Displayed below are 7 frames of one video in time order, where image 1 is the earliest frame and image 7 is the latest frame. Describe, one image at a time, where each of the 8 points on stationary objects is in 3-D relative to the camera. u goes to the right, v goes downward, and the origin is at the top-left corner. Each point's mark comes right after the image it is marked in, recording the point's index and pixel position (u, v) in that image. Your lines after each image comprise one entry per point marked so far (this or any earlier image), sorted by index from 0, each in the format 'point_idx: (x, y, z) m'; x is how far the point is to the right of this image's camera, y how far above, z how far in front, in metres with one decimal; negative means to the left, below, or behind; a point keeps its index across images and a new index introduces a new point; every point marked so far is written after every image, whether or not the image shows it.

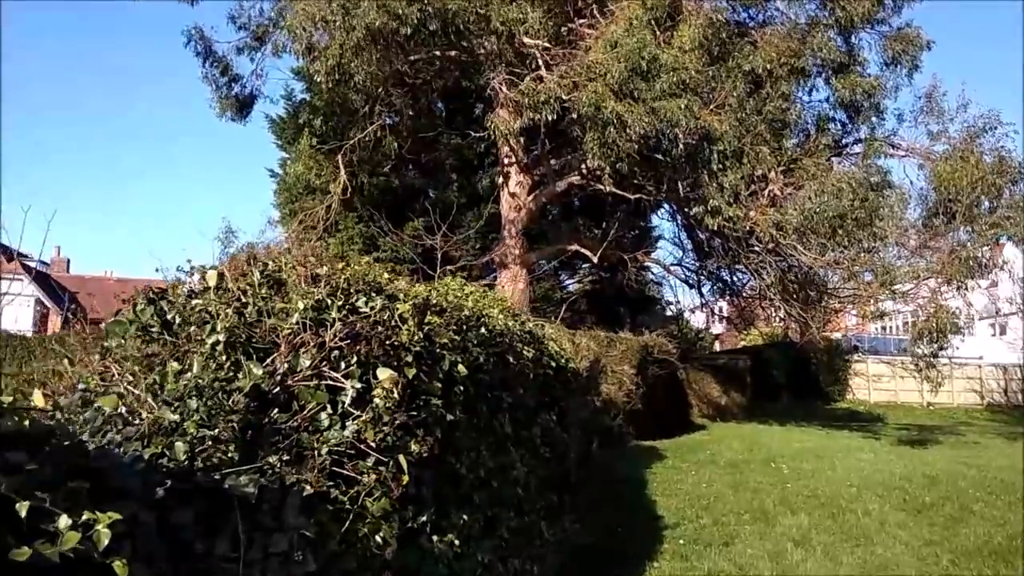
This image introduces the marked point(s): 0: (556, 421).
0: (+0.2, -0.8, +5.6) m
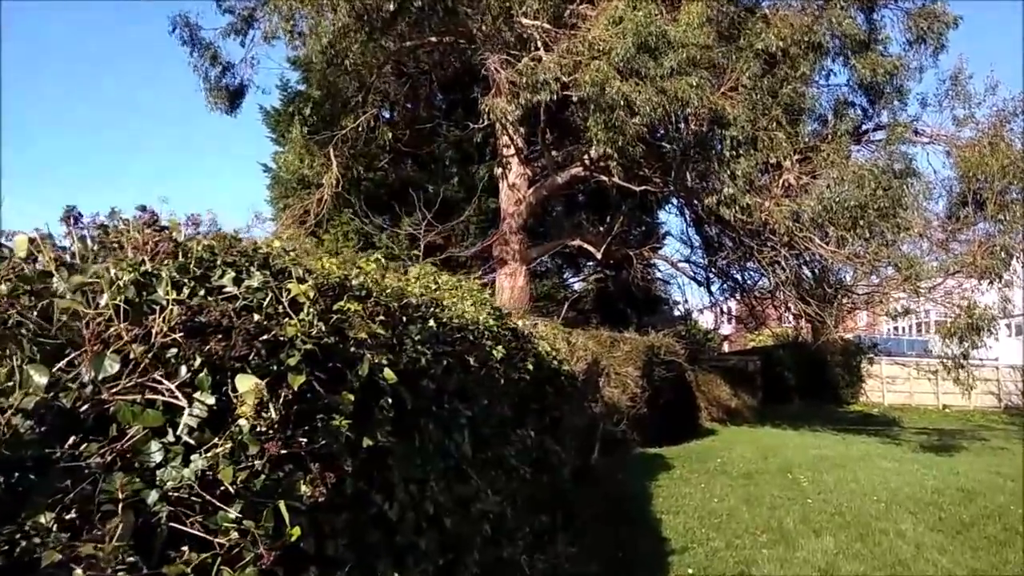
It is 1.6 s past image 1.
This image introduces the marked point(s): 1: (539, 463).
0: (+0.1, -0.8, +4.9) m
1: (+0.1, -1.0, +4.9) m
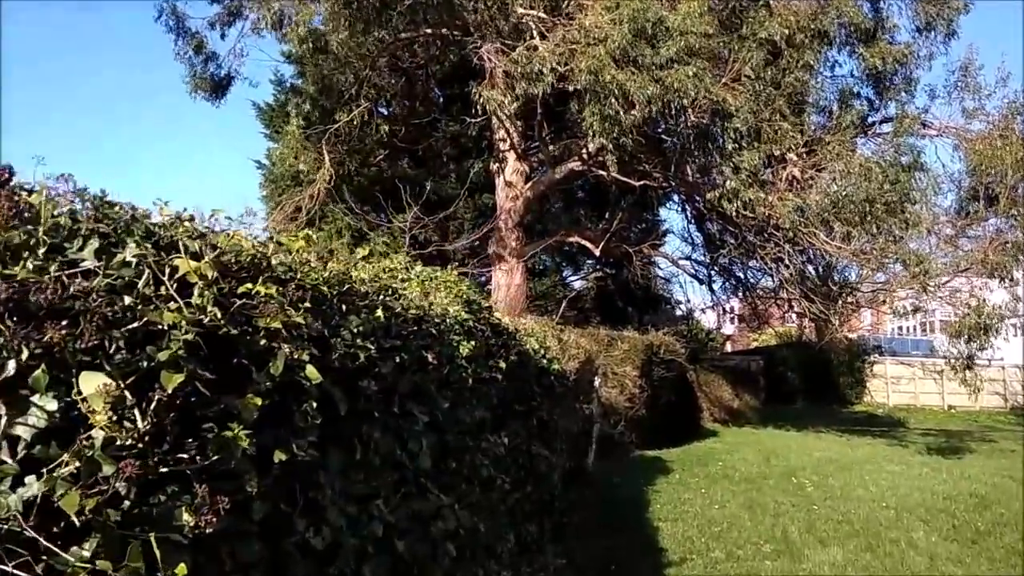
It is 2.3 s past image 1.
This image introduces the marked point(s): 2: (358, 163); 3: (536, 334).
0: (0.0, -0.8, +4.5) m
1: (+0.1, -0.9, +4.5) m
2: (-2.4, +2.0, +14.0) m
3: (+0.2, -0.3, +6.0) m
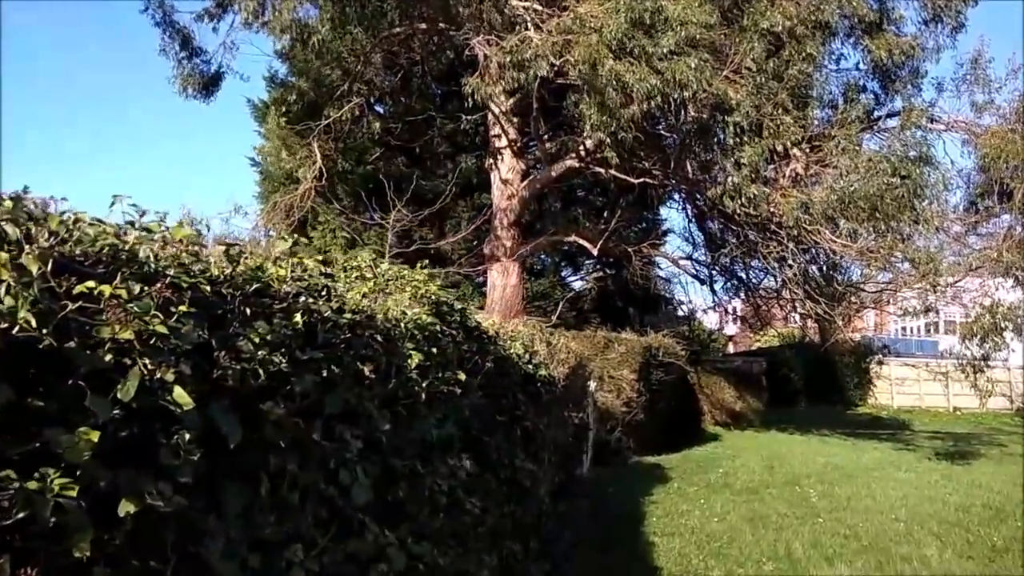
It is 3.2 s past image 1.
0: (0.0, -0.8, +4.1) m
1: (0.0, -0.9, +4.1) m
2: (-2.5, +2.0, +13.6) m
3: (+0.1, -0.3, +5.6) m
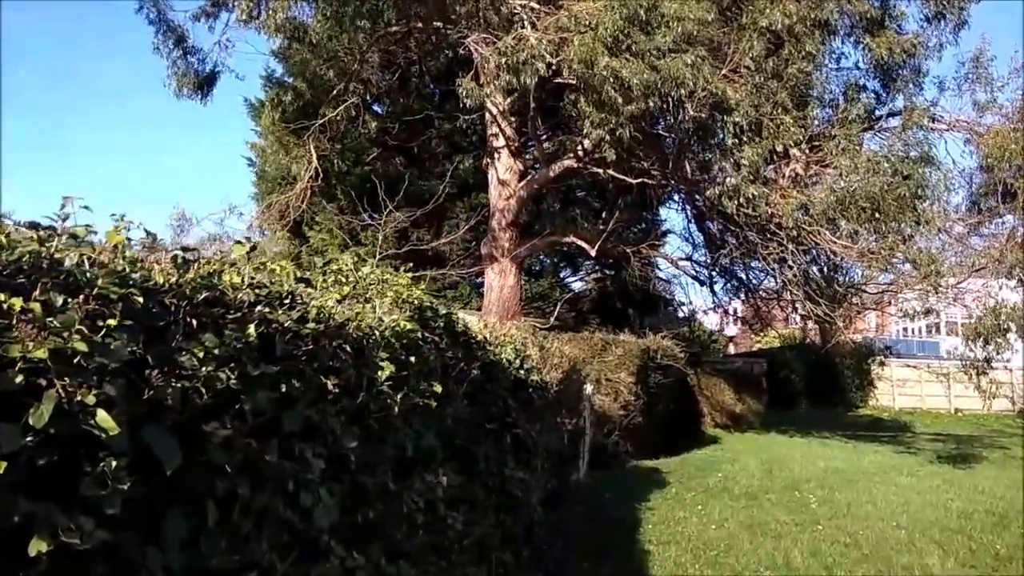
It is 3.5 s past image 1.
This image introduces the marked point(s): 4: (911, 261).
0: (-0.1, -0.8, +4.0) m
1: (-0.1, -0.9, +4.0) m
2: (-2.5, +1.9, +13.5) m
3: (0.0, -0.3, +5.5) m
4: (+4.5, +0.3, +9.9) m
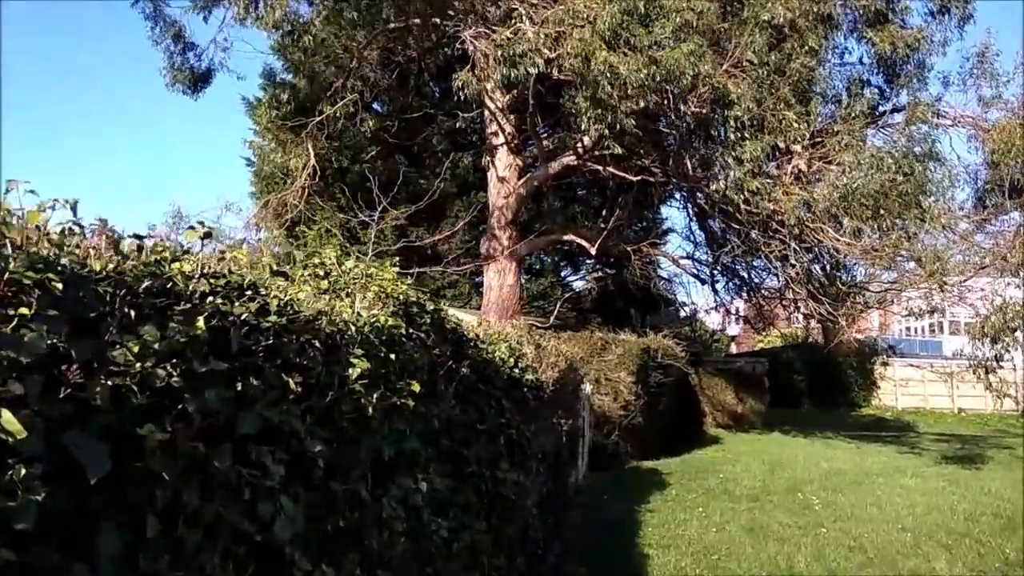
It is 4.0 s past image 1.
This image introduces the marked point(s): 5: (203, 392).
0: (-0.1, -0.7, +3.8) m
1: (-0.1, -0.9, +3.9) m
2: (-2.5, +2.0, +13.3) m
3: (0.0, -0.3, +5.4) m
4: (+4.4, +0.3, +9.8) m
5: (-0.5, -0.2, +1.5) m
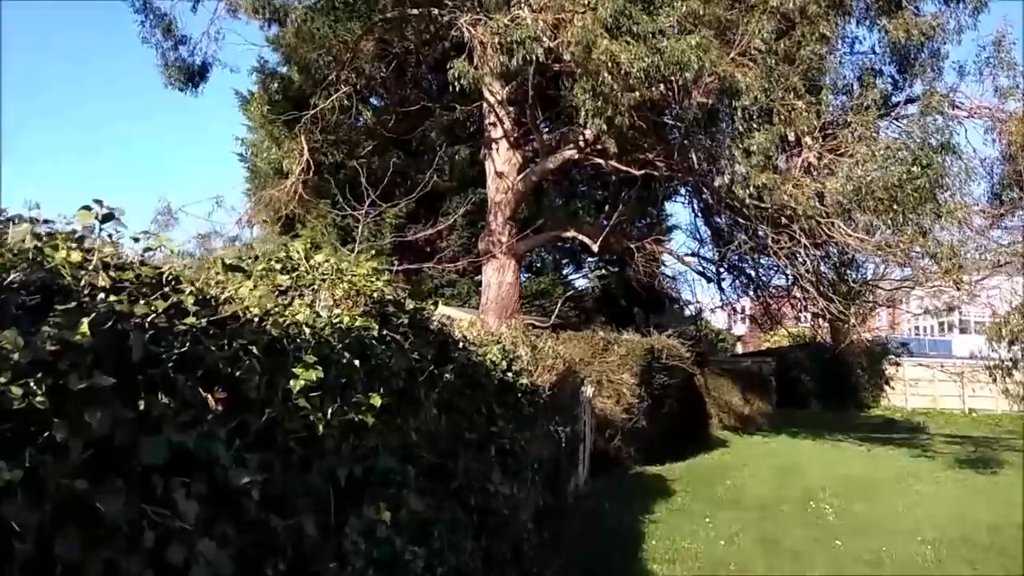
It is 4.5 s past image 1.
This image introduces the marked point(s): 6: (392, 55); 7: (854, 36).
0: (-0.2, -0.7, +3.5) m
1: (-0.2, -0.9, +3.5) m
2: (-2.5, +2.0, +13.0) m
3: (0.0, -0.3, +5.0) m
4: (+4.4, +0.4, +9.4) m
5: (-0.6, -0.2, +1.2) m
6: (-1.7, +3.3, +12.4) m
7: (+4.0, +3.0, +10.5) m
